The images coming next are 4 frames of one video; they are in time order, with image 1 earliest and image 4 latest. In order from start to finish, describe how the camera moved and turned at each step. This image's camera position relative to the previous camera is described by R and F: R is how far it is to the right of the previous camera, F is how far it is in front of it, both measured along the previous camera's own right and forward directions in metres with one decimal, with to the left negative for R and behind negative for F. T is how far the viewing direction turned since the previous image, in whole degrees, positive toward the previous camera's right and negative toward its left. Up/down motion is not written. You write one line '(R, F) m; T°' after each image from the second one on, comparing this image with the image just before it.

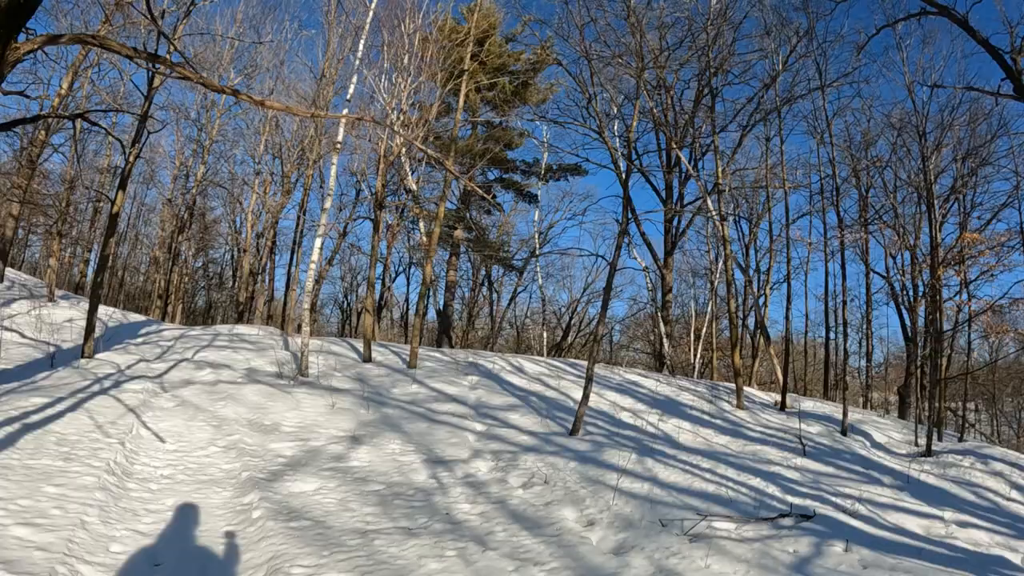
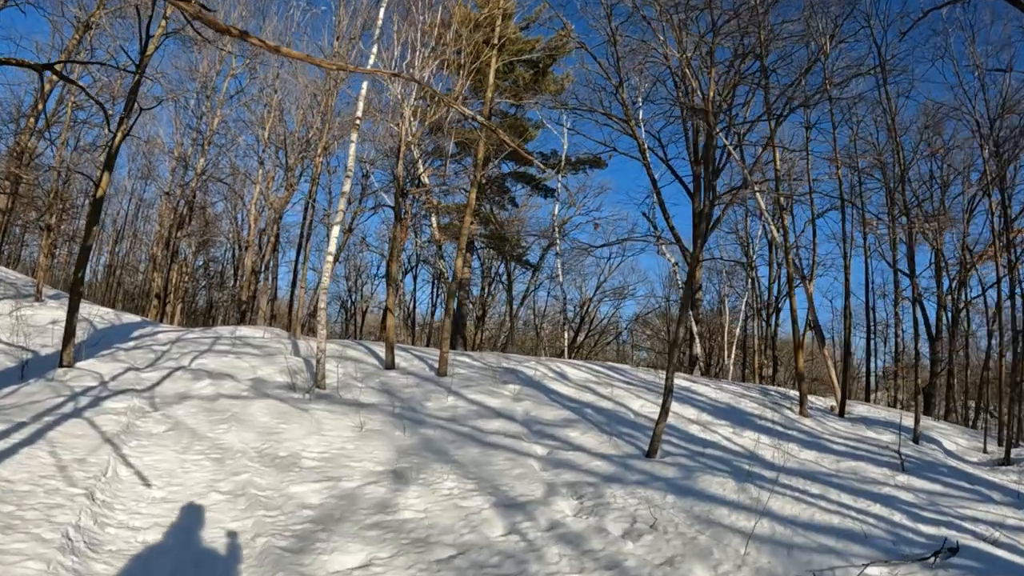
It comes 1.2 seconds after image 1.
(-0.7, +1.4) m; 0°
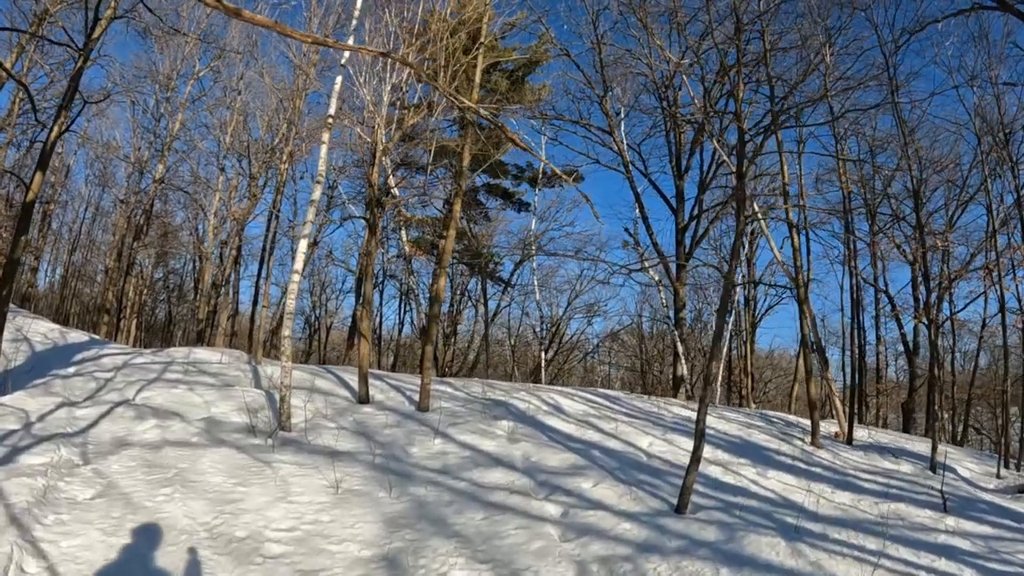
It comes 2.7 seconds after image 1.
(-0.4, +1.1) m; +3°
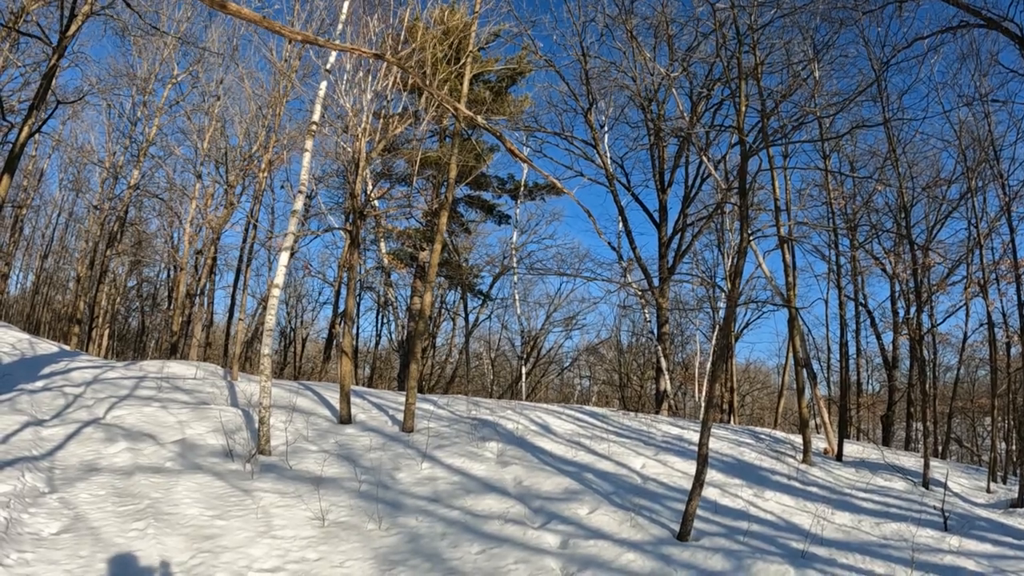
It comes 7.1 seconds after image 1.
(-0.2, +0.3) m; +2°
